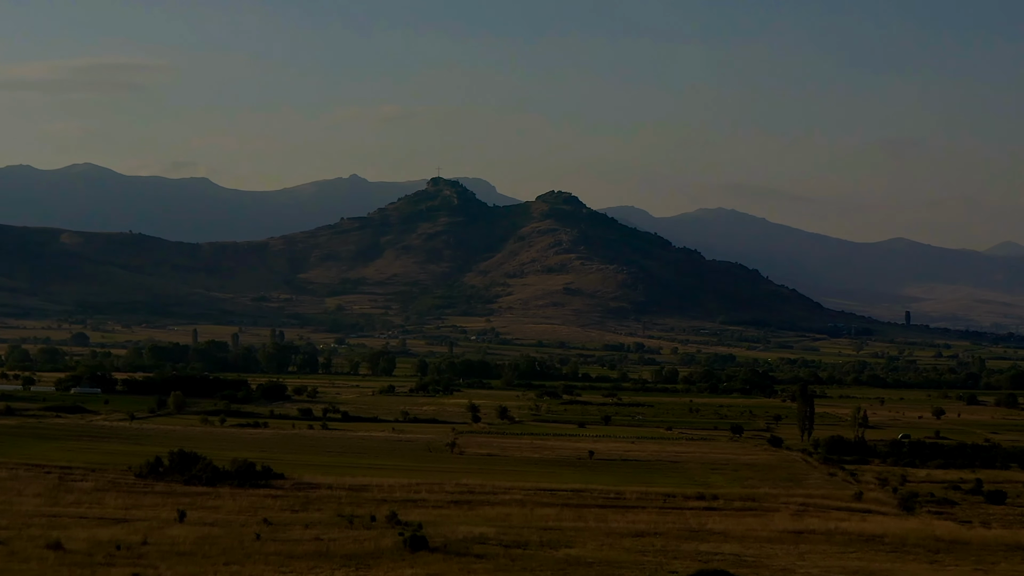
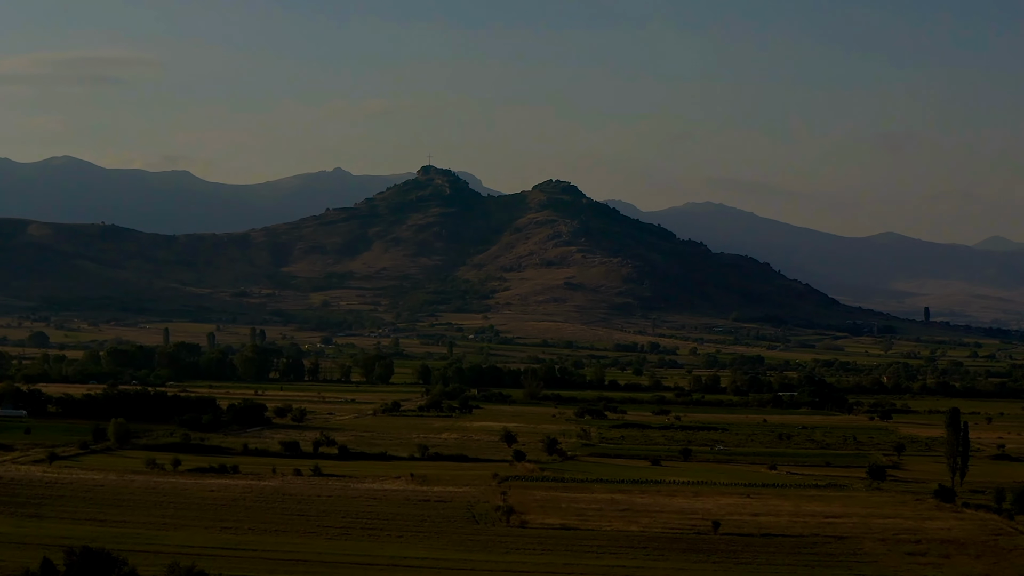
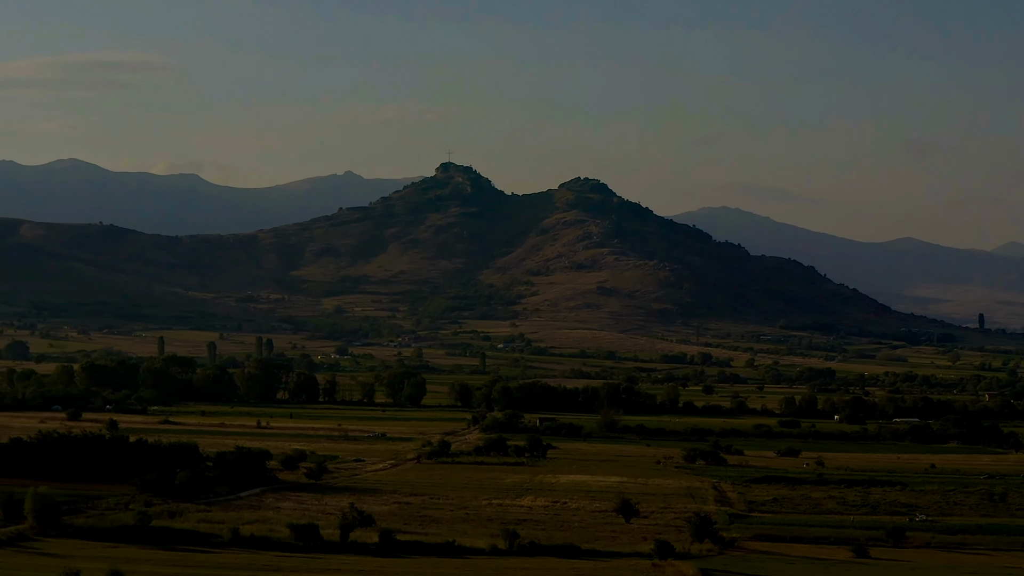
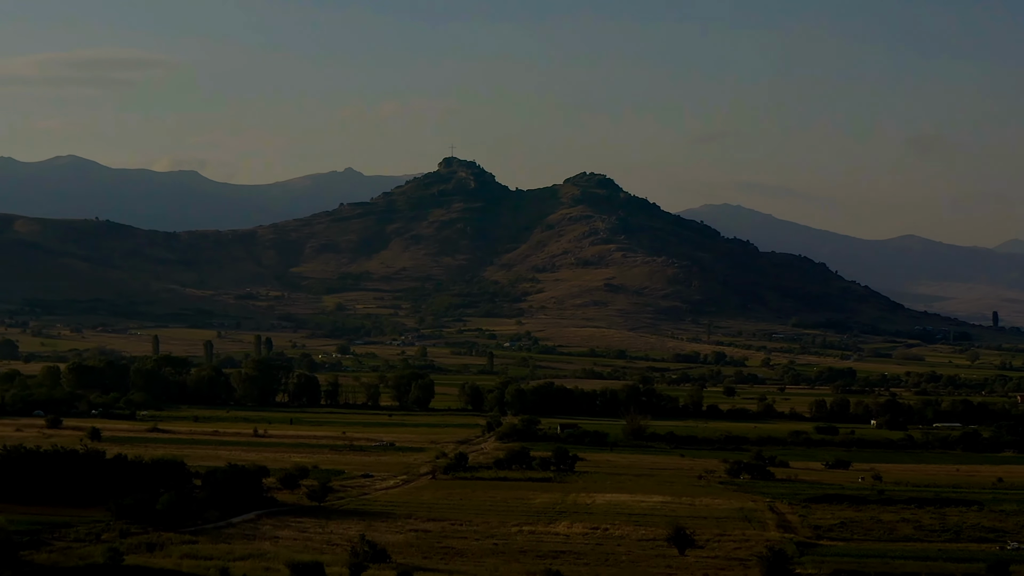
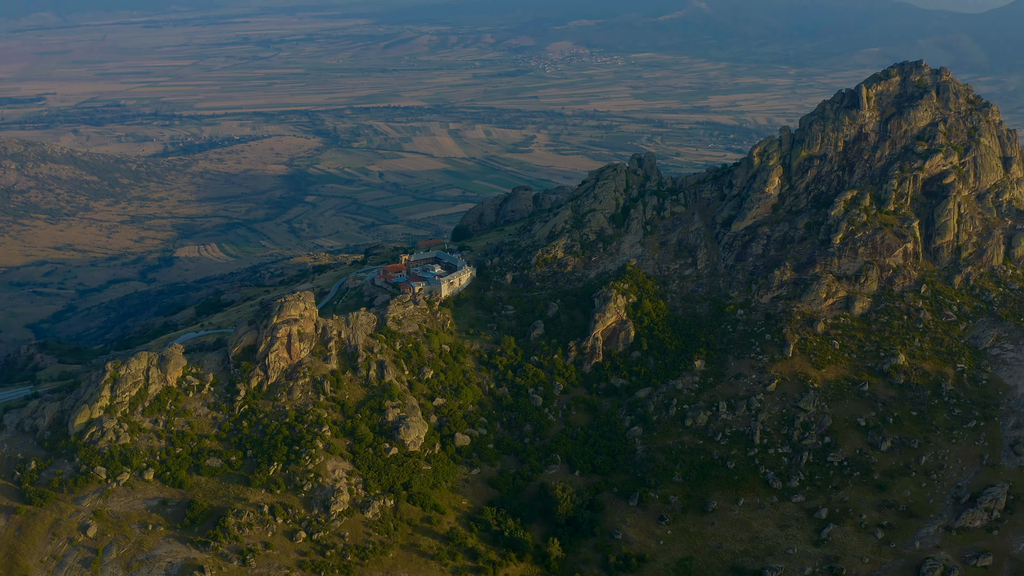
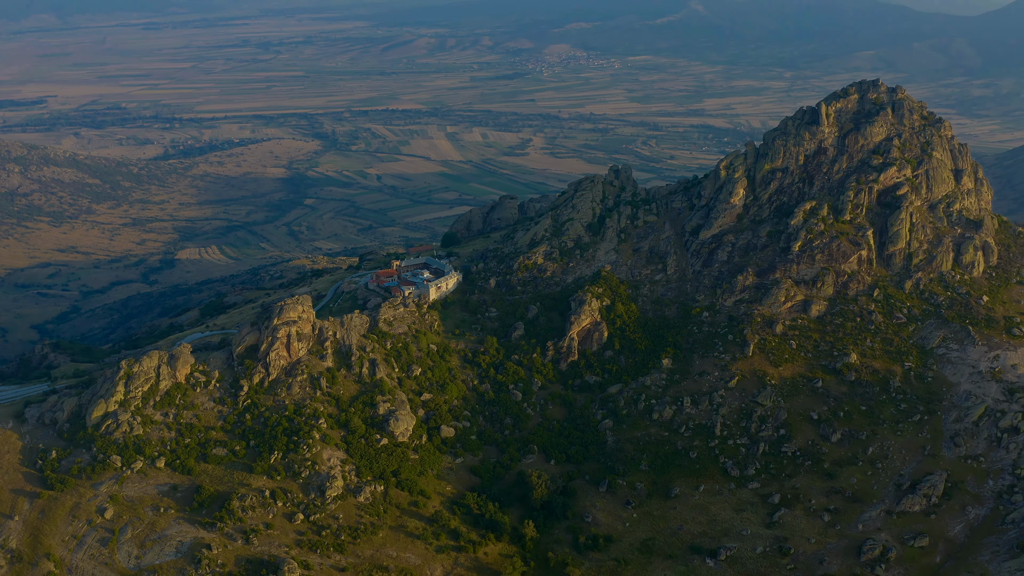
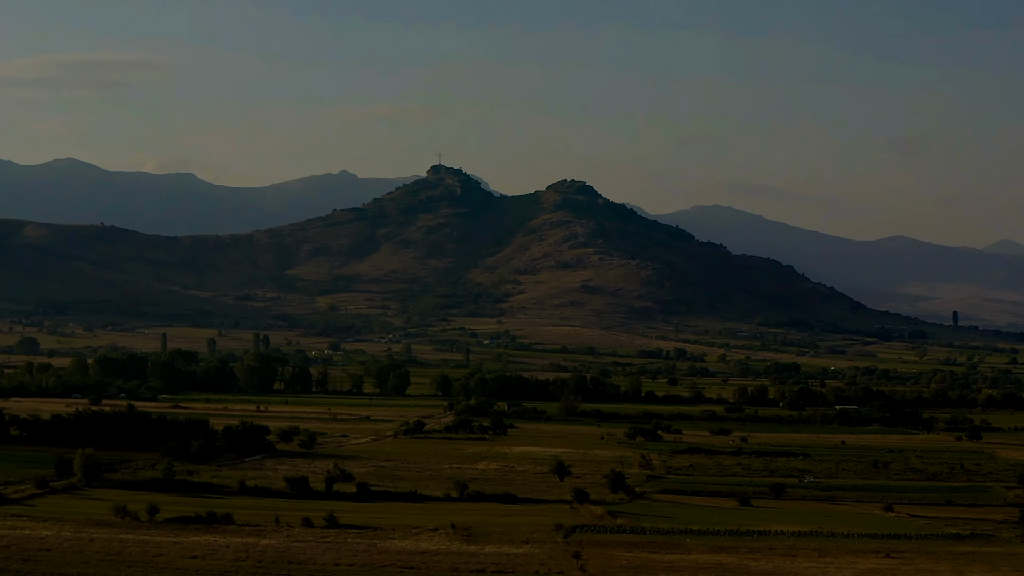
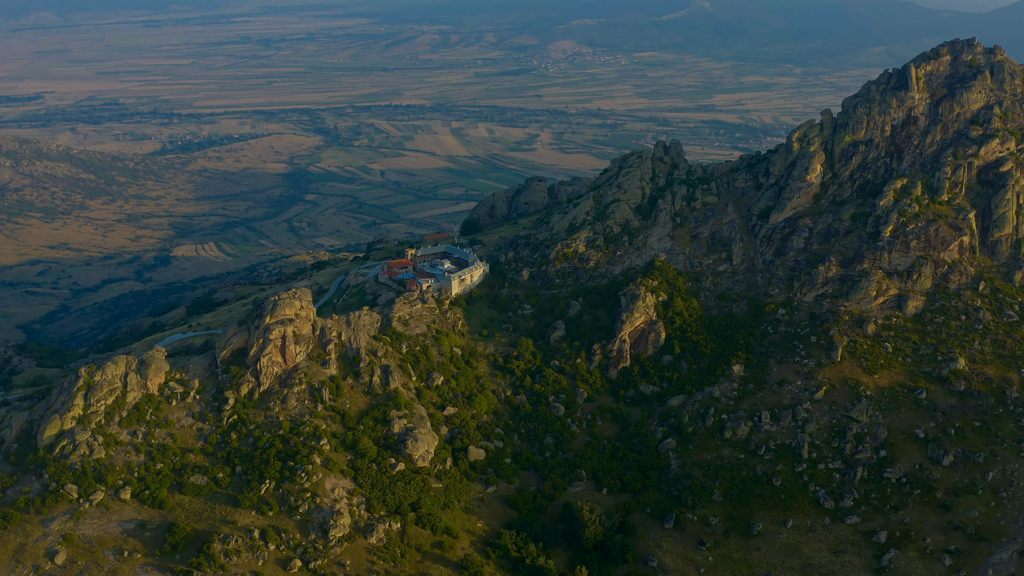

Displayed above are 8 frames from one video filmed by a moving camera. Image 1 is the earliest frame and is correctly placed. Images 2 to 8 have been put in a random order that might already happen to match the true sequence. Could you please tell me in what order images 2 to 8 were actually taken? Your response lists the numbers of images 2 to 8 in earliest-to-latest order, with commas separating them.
2, 7, 3, 4, 8, 5, 6
